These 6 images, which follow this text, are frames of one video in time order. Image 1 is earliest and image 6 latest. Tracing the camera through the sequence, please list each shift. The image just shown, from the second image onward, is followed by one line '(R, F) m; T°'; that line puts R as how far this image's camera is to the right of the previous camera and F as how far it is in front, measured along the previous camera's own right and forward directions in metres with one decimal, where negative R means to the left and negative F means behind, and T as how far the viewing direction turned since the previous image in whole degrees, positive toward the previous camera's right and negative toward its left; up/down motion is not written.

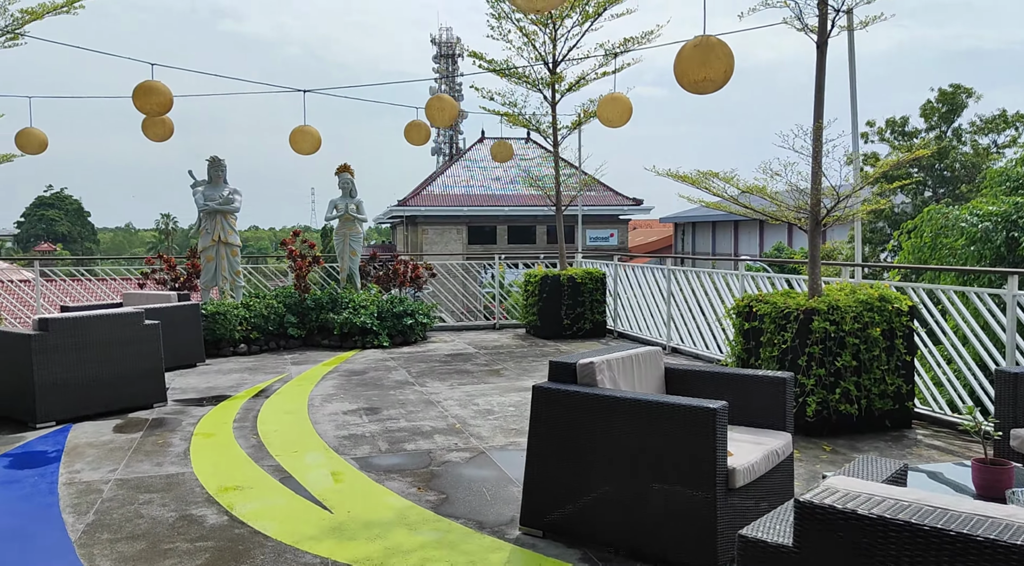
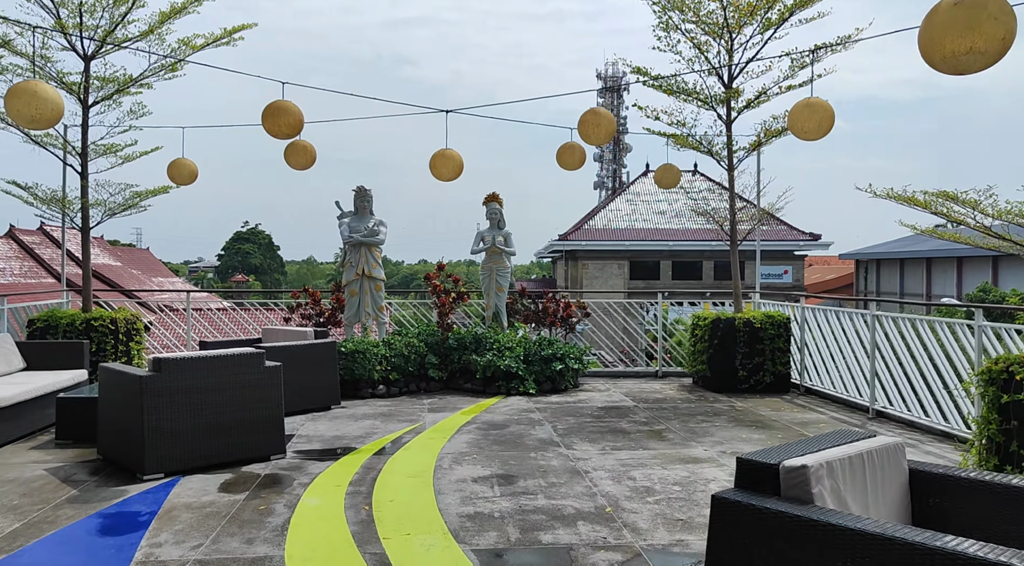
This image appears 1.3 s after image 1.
(0.0, +0.8) m; -12°
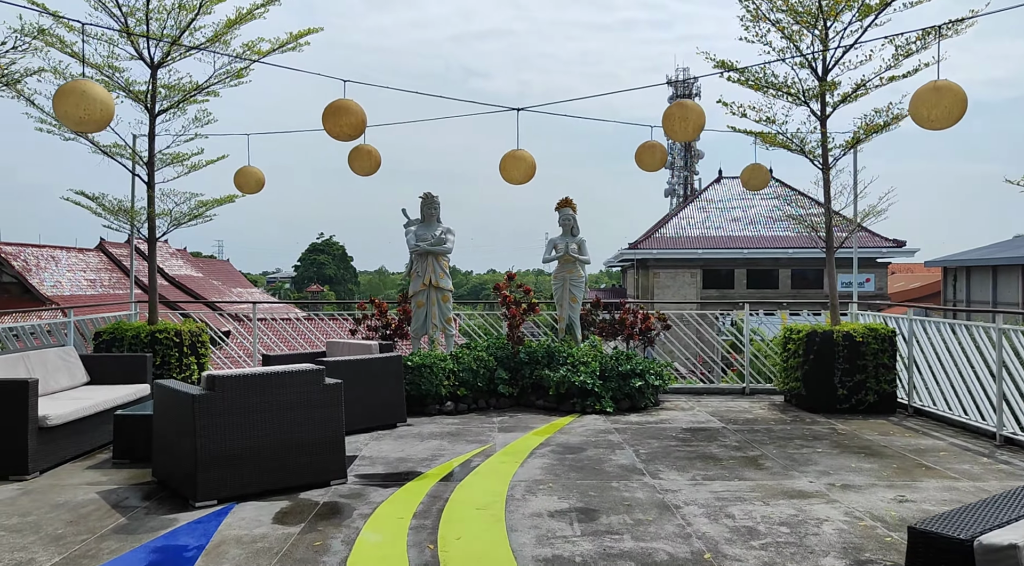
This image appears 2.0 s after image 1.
(-0.1, +0.4) m; -5°
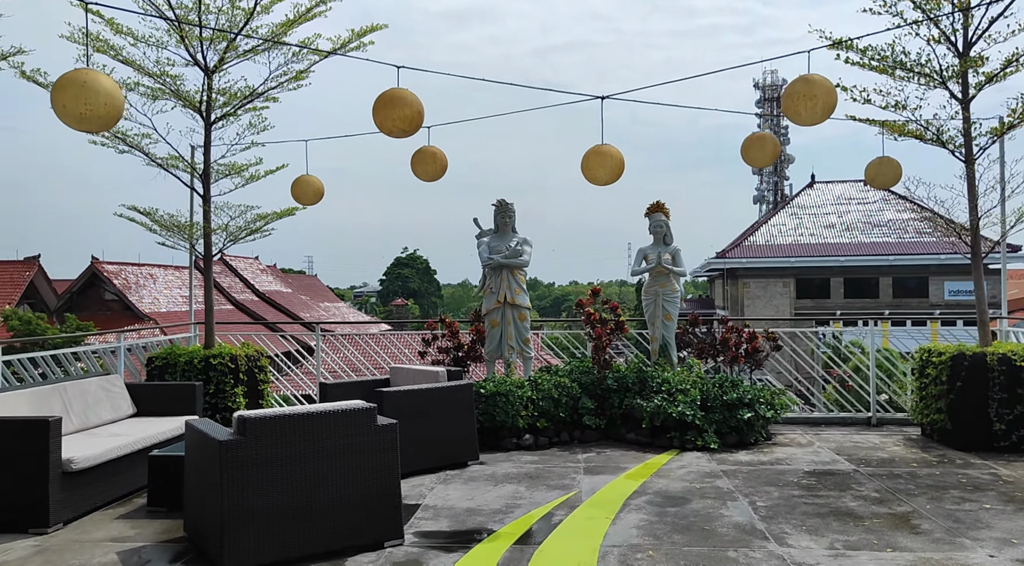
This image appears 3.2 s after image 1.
(0.0, +0.7) m; -6°
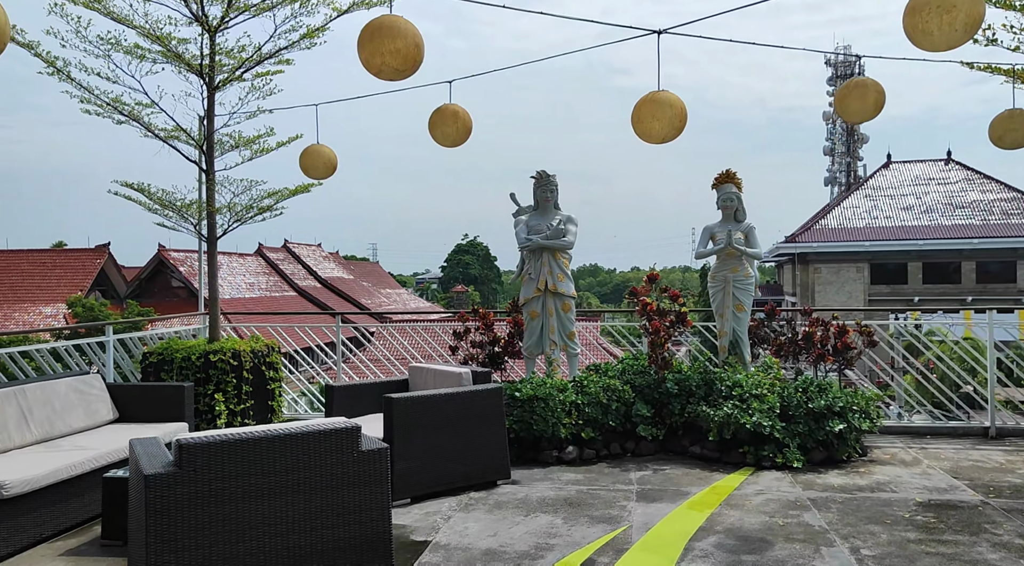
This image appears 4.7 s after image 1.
(+0.1, +0.9) m; -4°
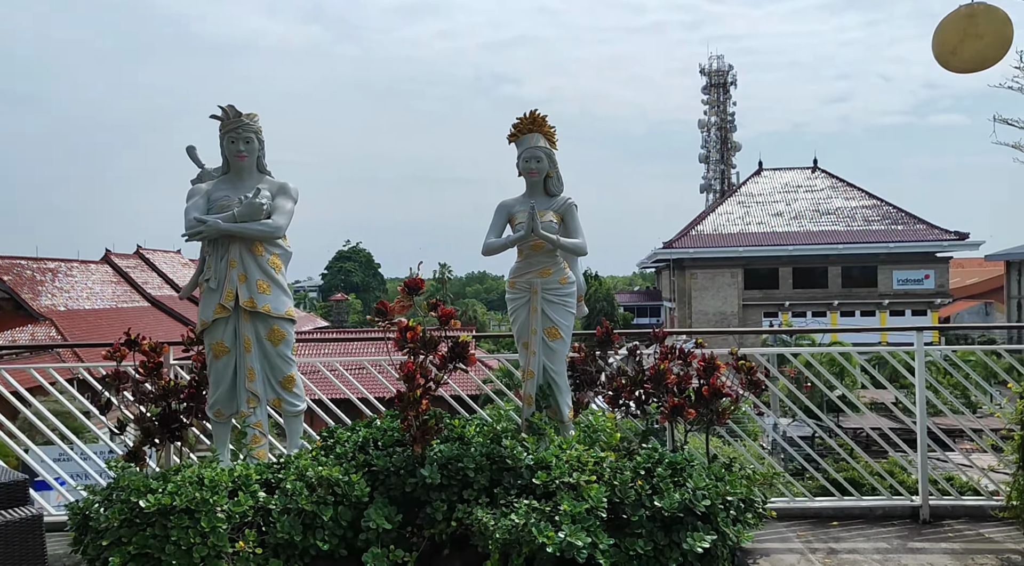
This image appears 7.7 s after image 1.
(+0.9, +2.0) m; +8°
